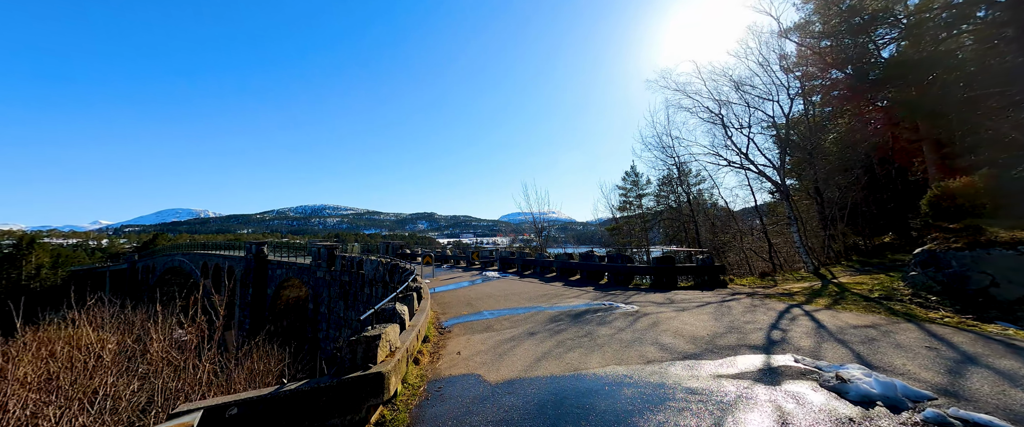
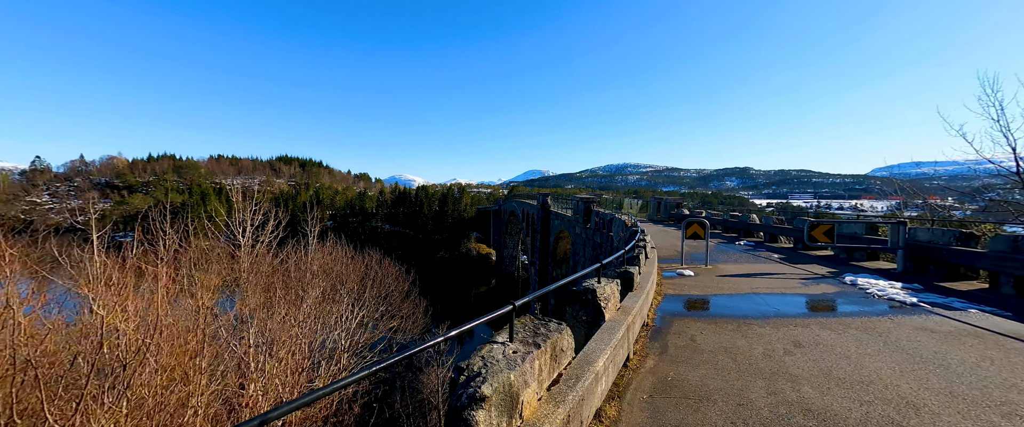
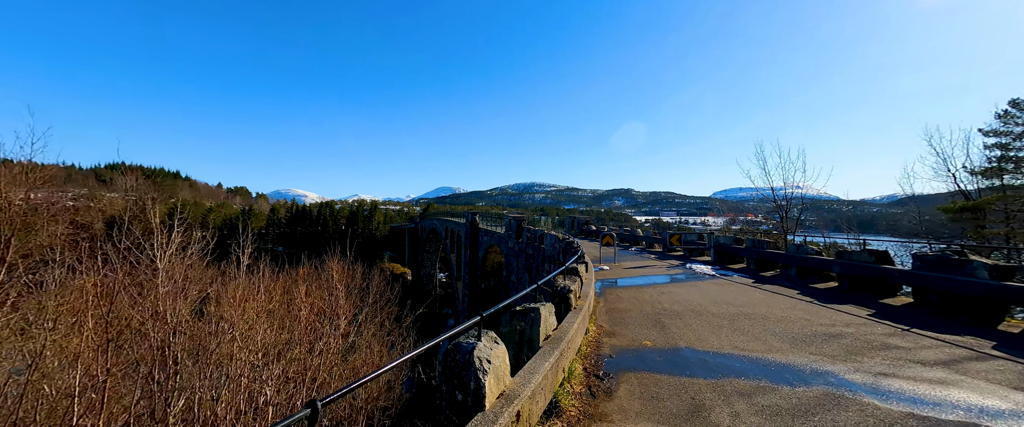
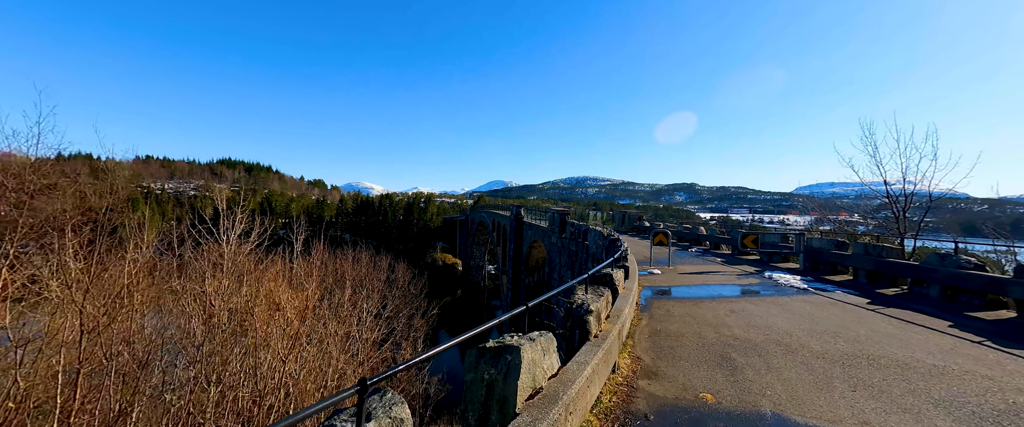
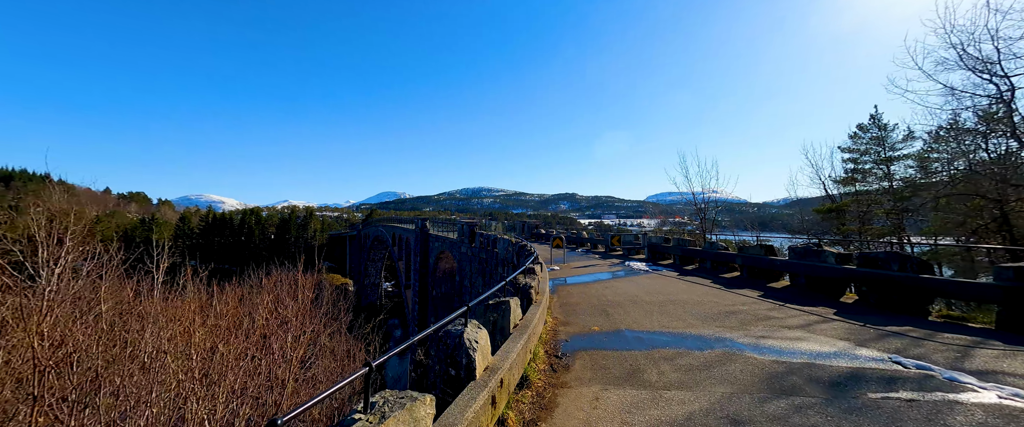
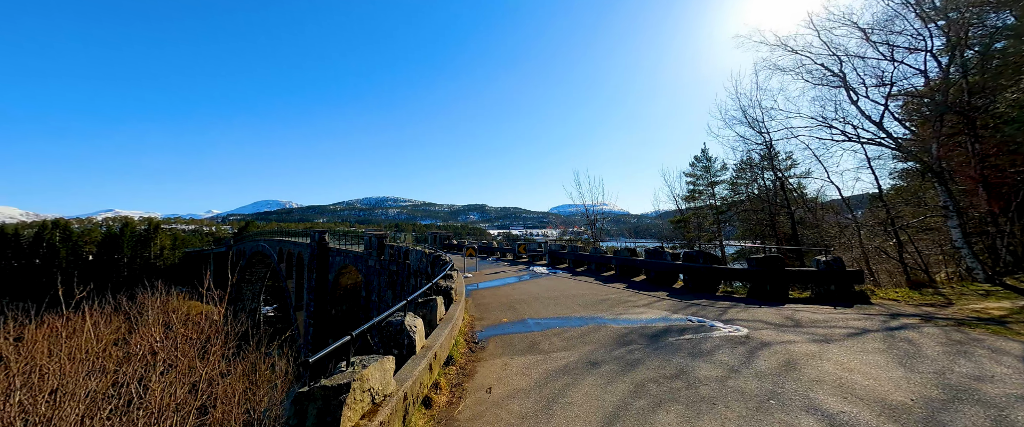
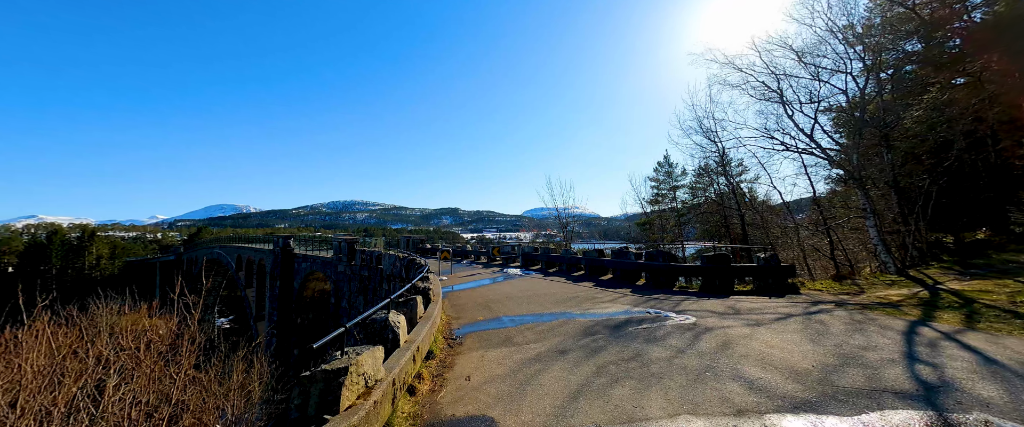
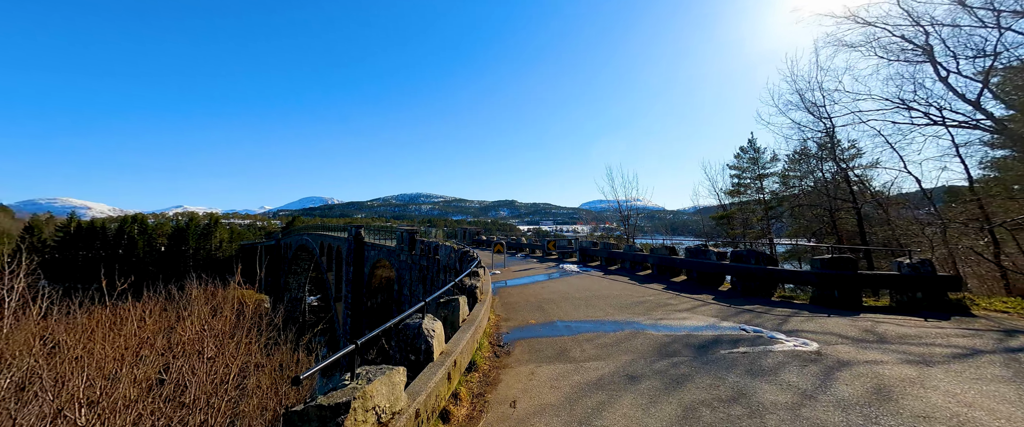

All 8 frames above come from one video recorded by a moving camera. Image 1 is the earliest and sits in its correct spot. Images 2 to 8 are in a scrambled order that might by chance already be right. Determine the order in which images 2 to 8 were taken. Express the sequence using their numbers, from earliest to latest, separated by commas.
7, 6, 8, 5, 3, 4, 2
